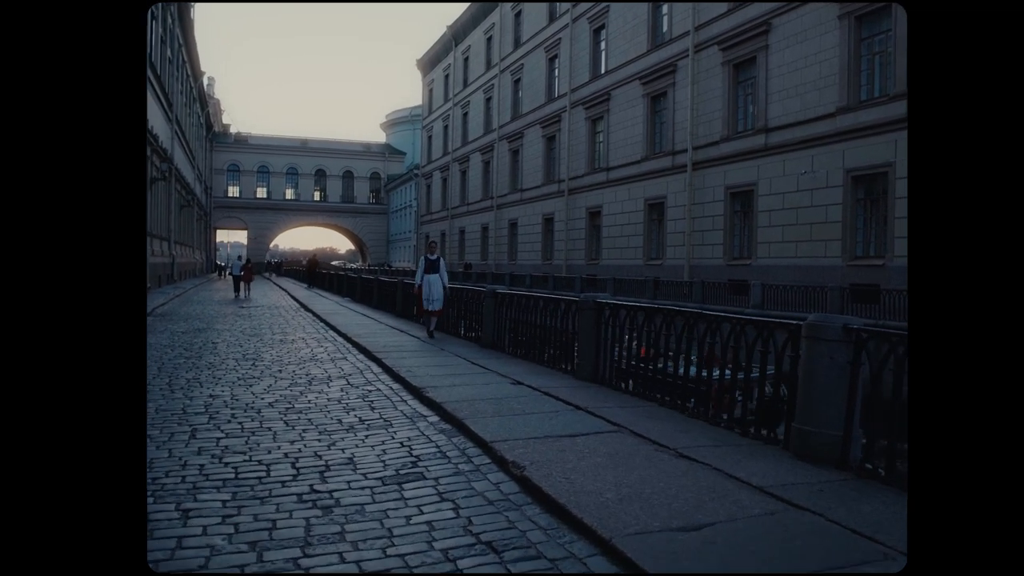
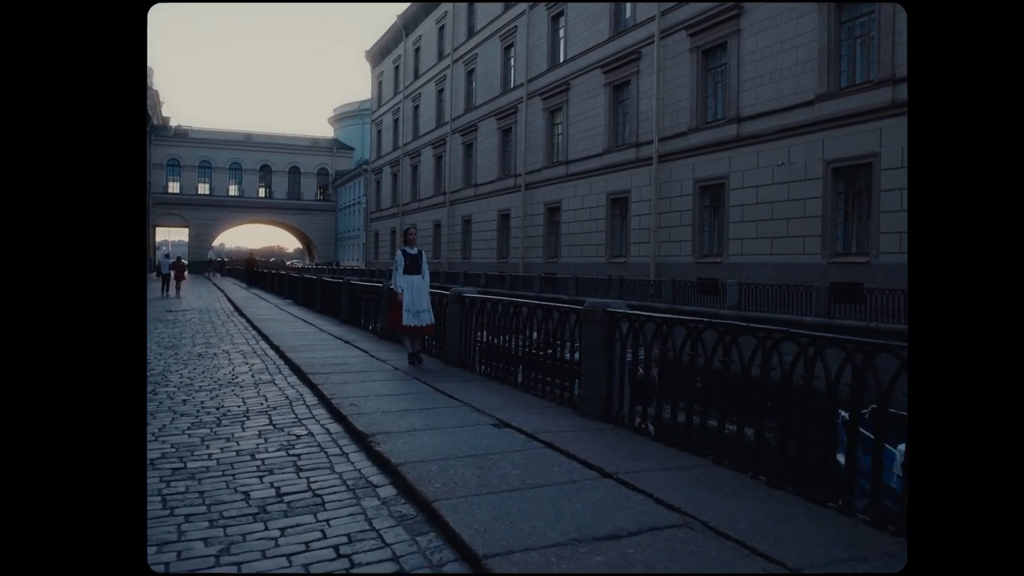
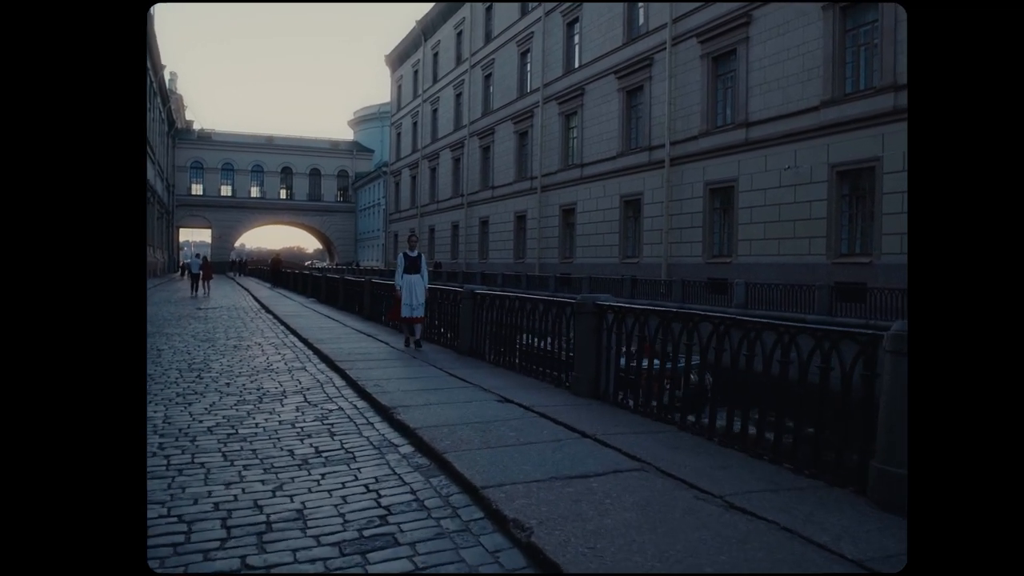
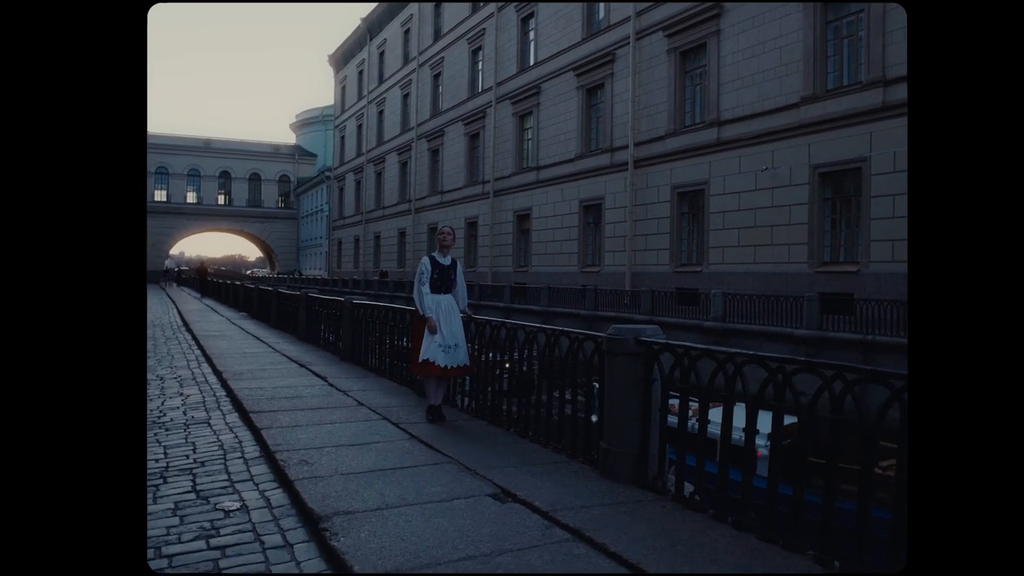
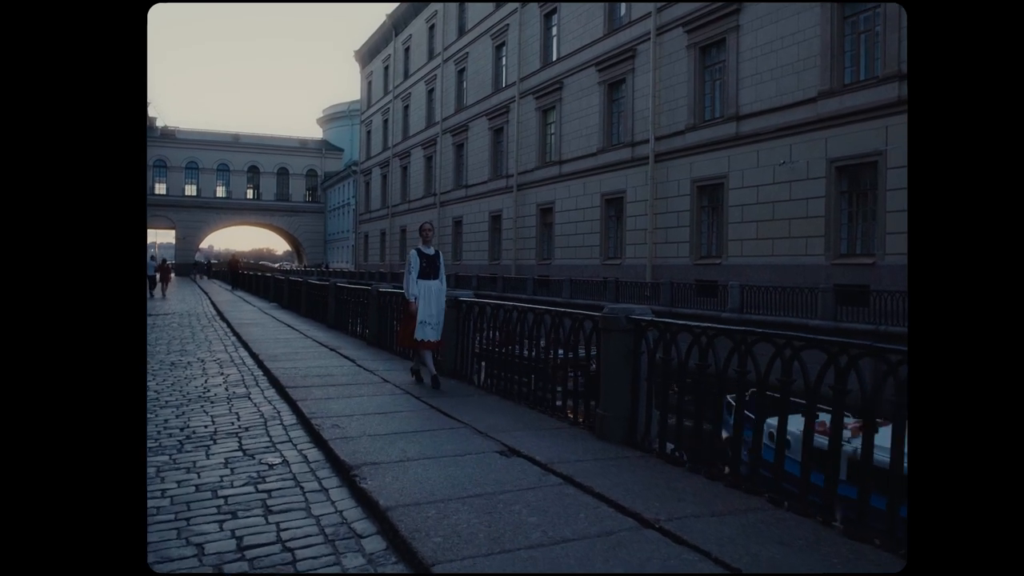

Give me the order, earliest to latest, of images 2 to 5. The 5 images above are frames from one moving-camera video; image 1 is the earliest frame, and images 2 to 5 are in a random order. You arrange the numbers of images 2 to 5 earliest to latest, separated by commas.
3, 2, 5, 4
